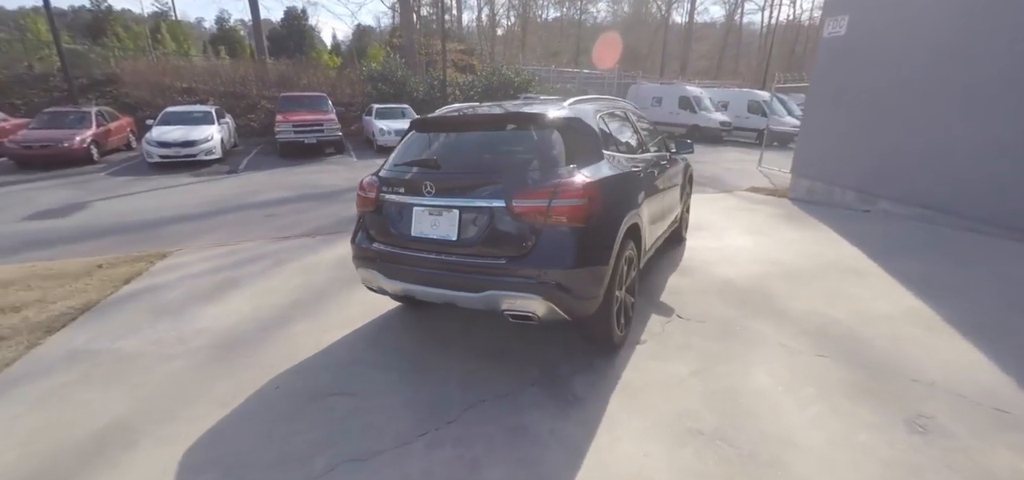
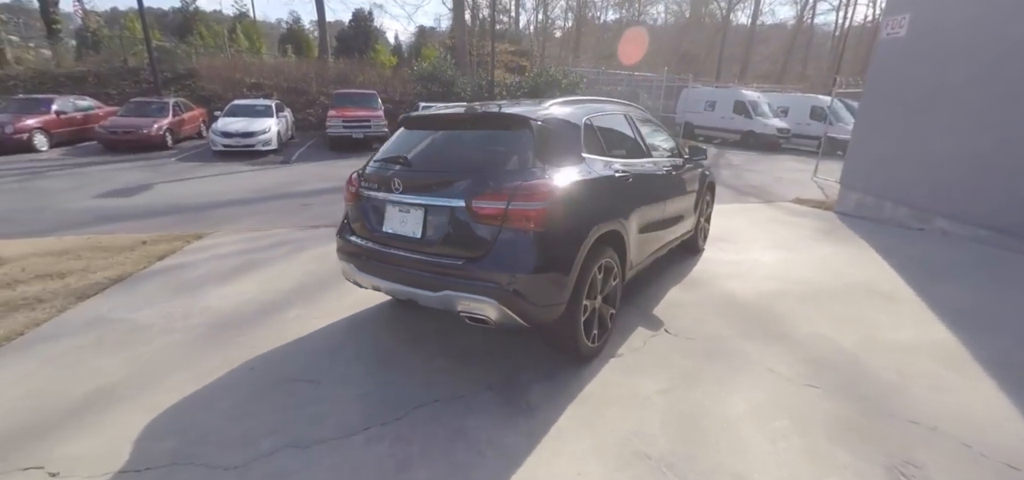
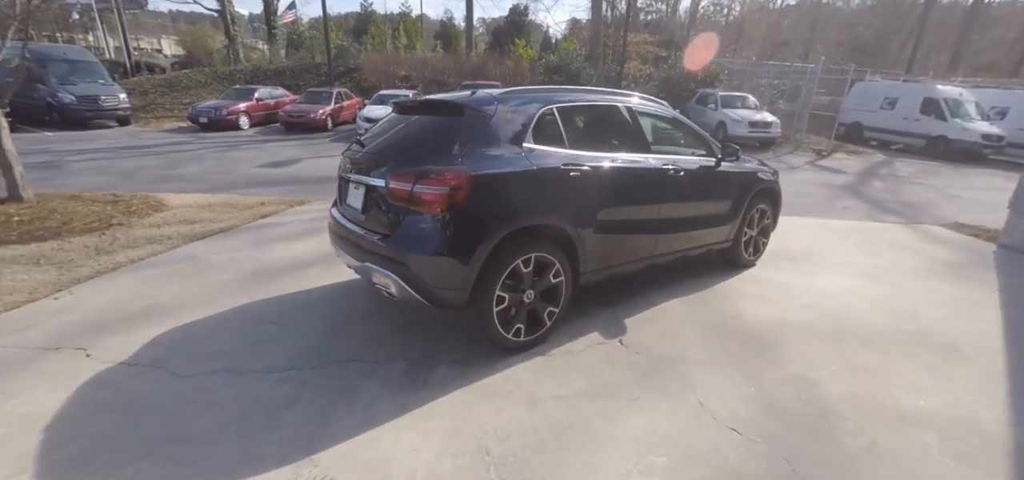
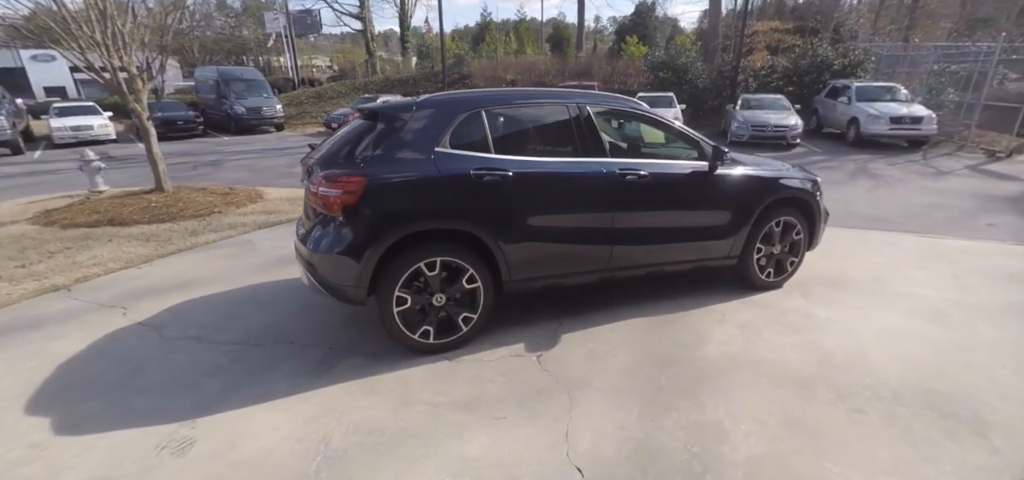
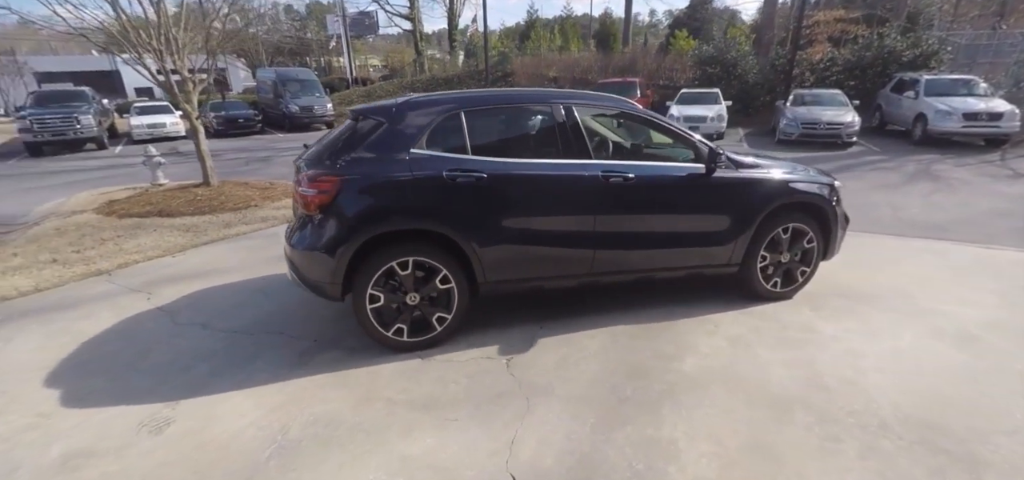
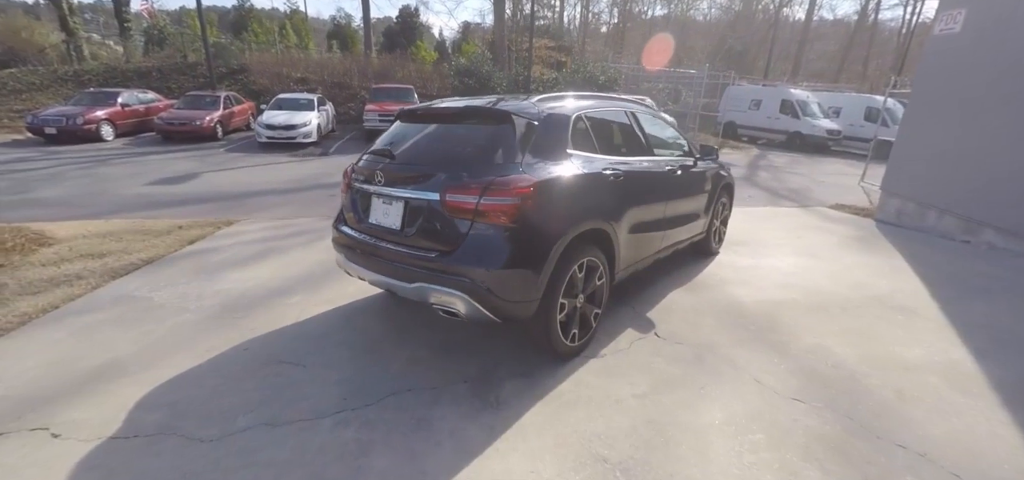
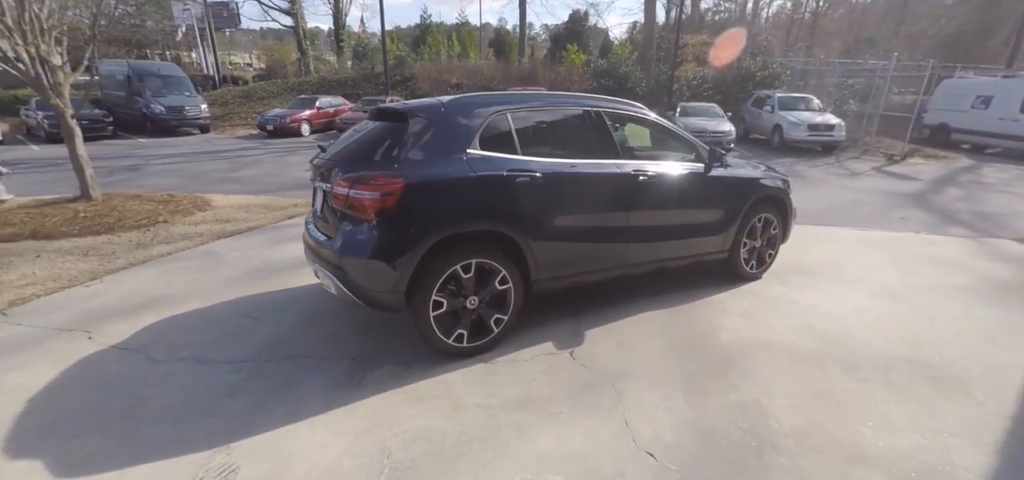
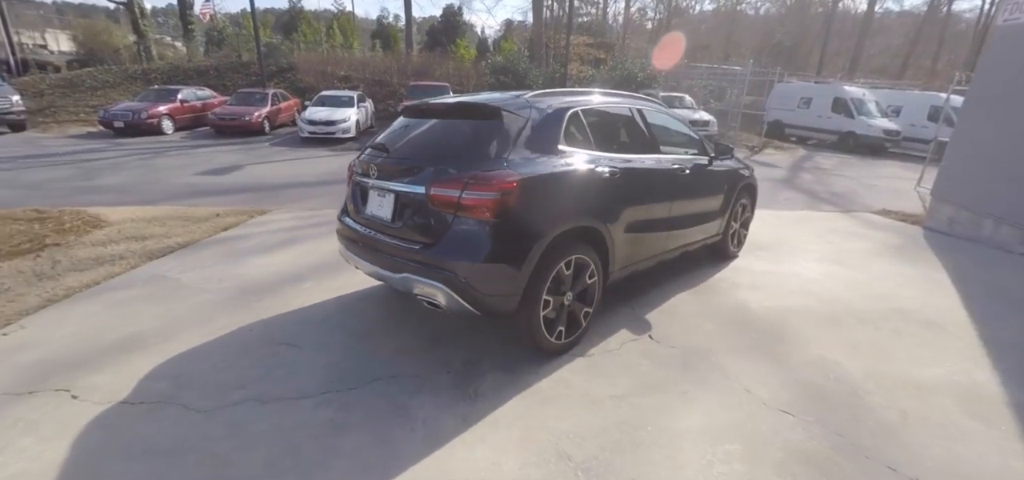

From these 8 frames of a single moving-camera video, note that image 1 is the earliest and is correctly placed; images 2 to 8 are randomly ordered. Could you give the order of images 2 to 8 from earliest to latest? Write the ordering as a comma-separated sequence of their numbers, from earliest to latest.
2, 6, 8, 3, 7, 4, 5
